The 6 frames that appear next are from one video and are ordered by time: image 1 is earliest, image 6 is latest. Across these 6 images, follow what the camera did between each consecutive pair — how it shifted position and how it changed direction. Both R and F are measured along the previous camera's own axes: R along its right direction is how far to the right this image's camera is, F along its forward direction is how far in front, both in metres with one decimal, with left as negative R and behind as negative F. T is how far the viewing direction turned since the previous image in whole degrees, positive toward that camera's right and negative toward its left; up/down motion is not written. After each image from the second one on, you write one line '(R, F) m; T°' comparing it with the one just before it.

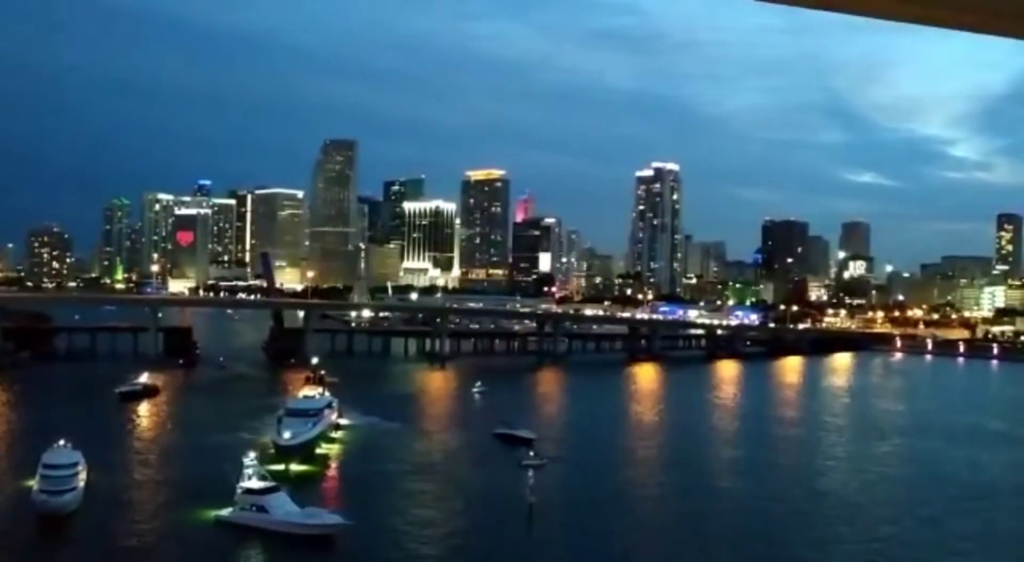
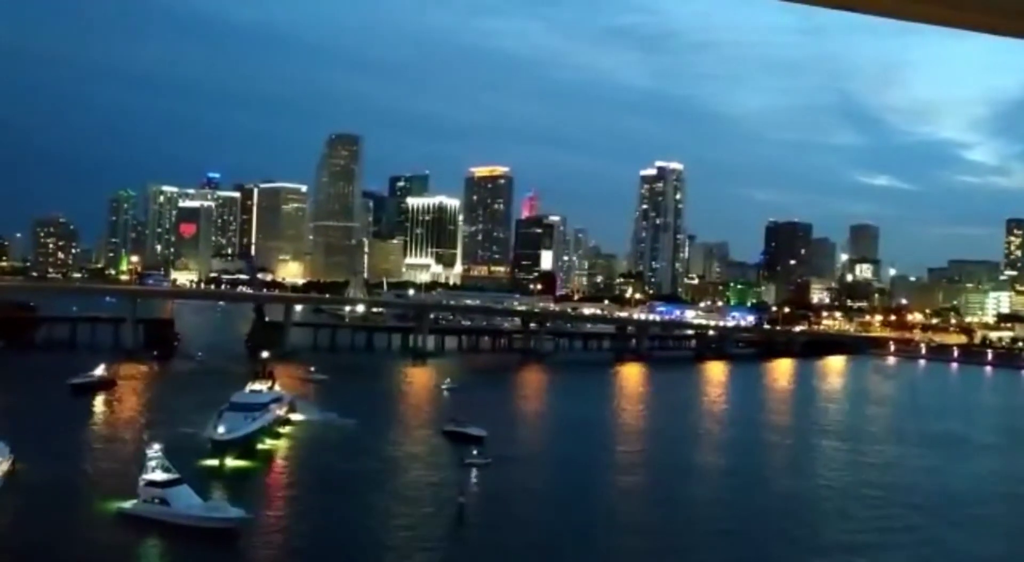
(+0.4, +0.1) m; -1°
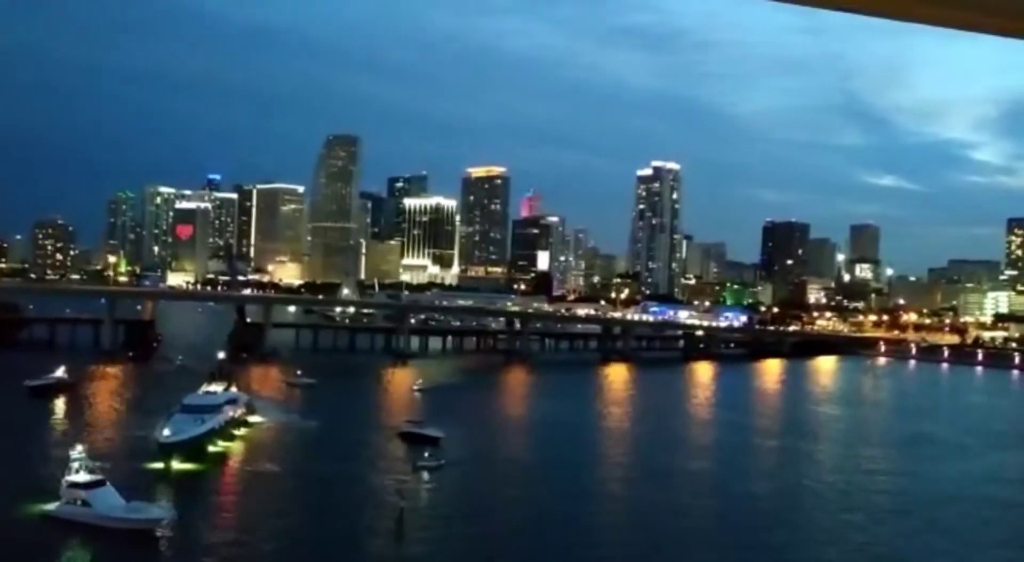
(+0.3, +0.1) m; 0°
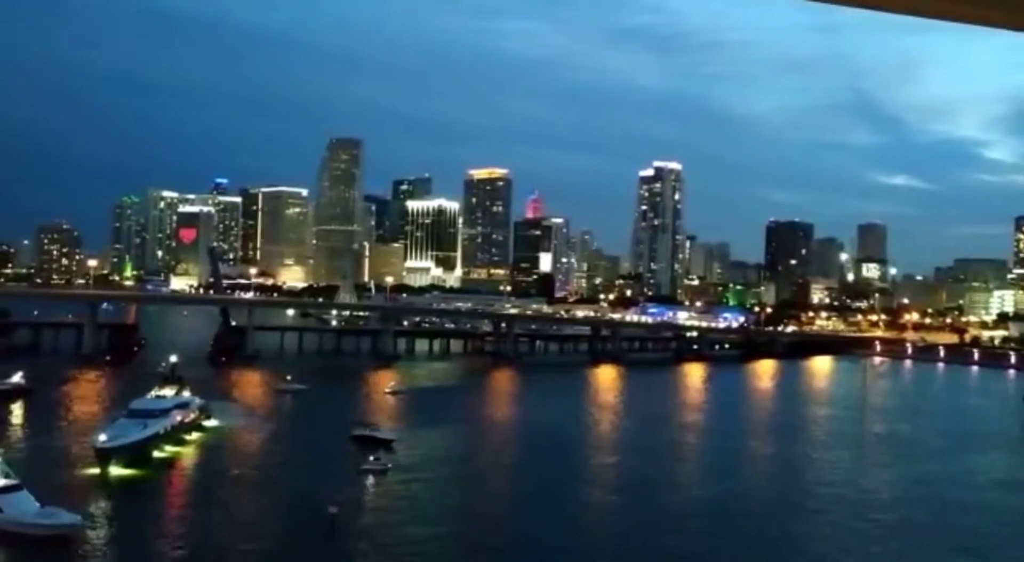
(+0.4, +0.1) m; -1°
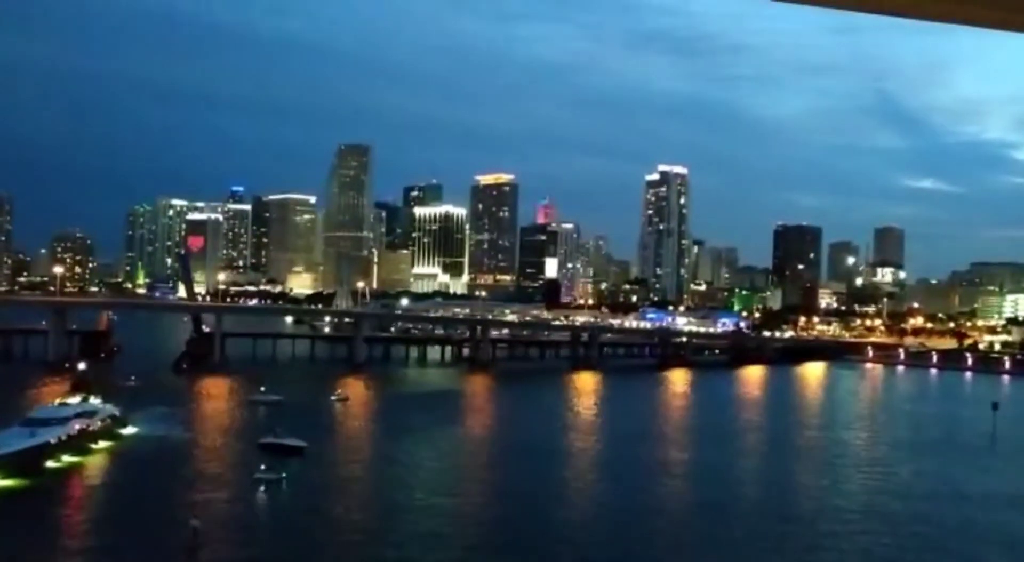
(+0.7, +0.2) m; -2°
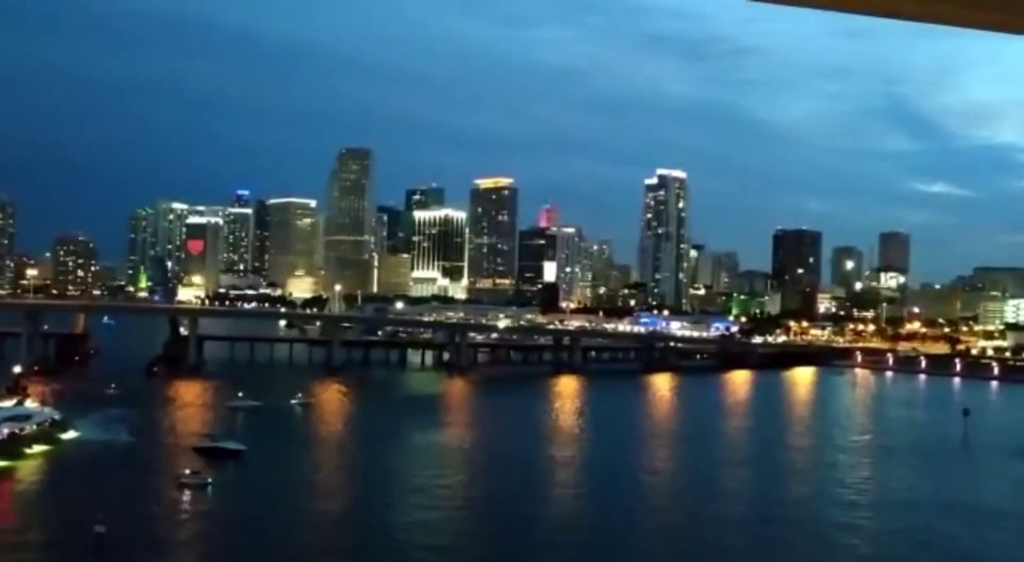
(+0.4, +0.1) m; -1°
